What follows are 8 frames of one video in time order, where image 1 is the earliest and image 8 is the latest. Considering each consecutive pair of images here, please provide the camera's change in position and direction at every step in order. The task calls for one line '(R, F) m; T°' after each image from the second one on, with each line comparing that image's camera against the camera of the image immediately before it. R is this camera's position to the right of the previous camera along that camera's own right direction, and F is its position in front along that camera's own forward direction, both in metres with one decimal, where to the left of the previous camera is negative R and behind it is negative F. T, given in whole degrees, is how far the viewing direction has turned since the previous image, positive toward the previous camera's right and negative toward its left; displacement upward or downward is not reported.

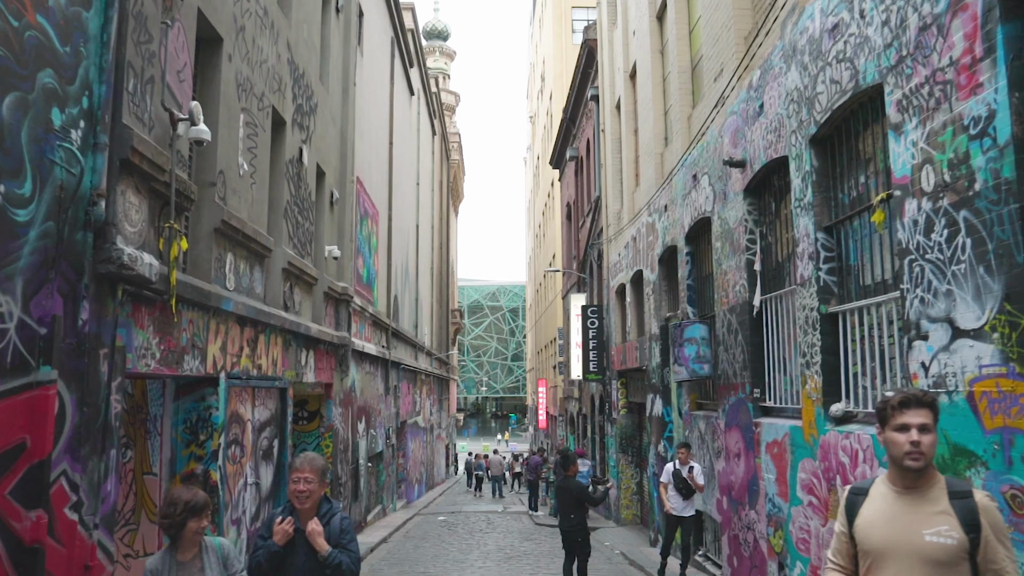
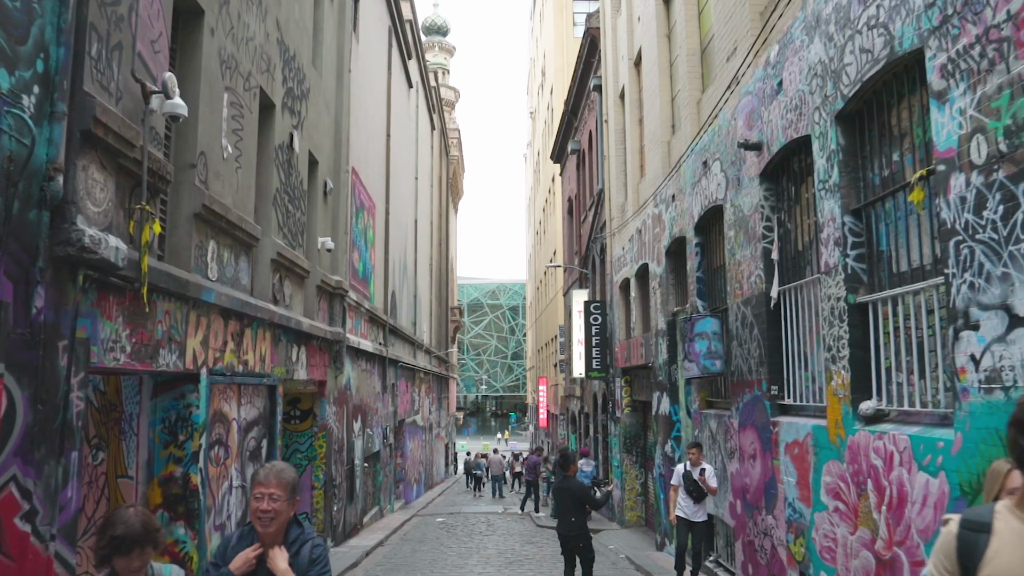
(0.0, +0.5) m; 0°
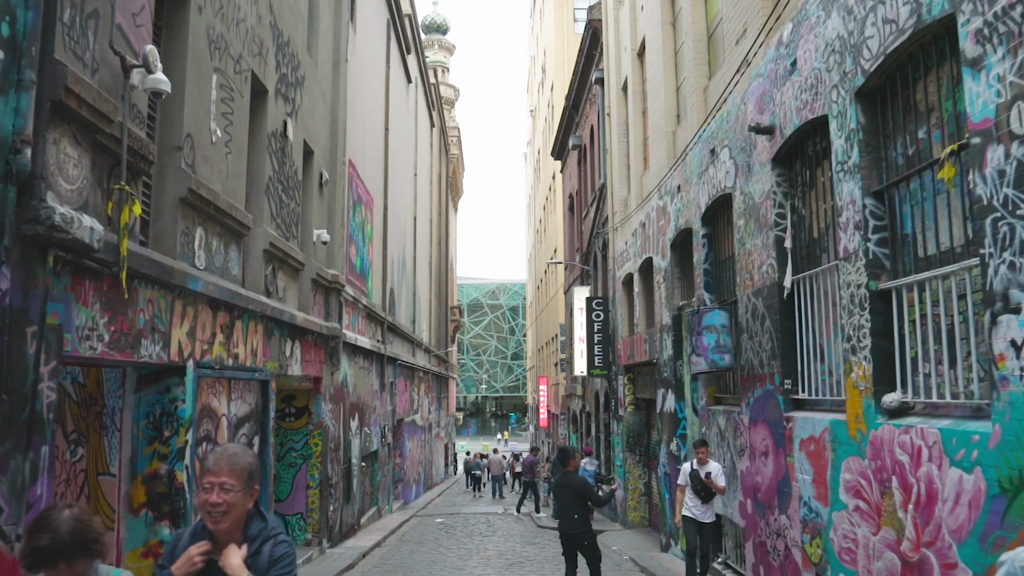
(0.0, +0.4) m; 0°
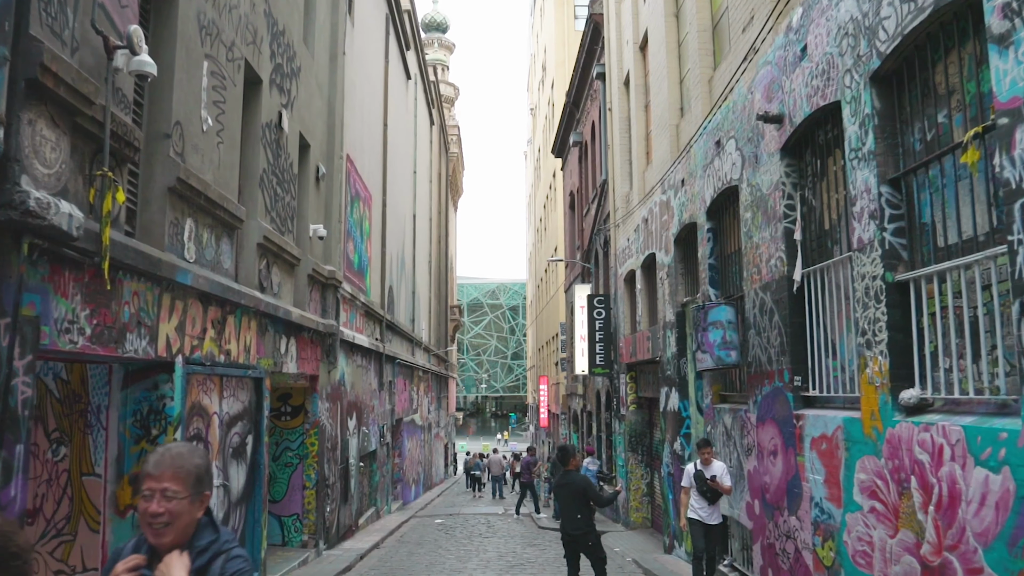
(0.0, +0.3) m; 0°
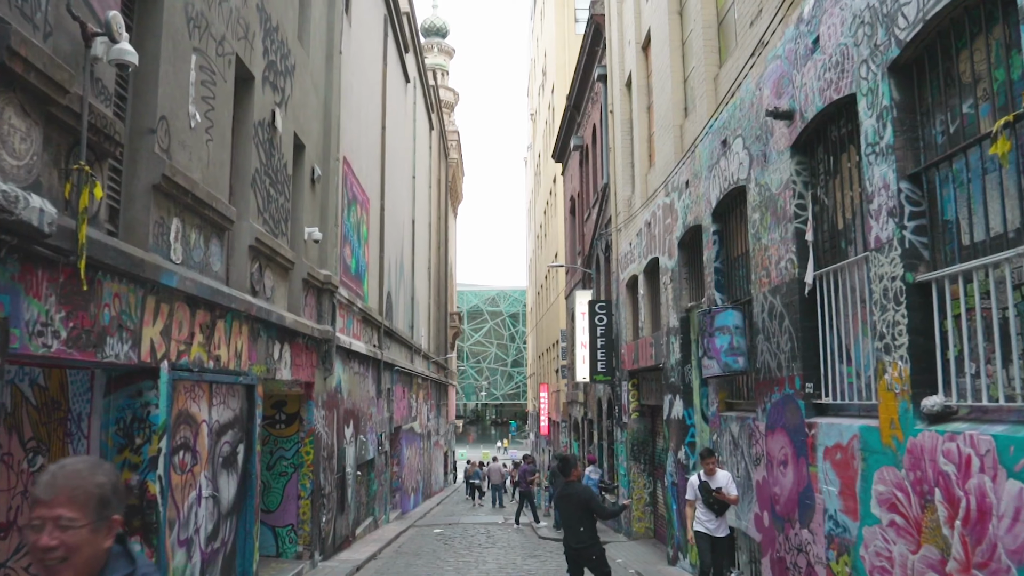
(0.0, +0.3) m; 0°
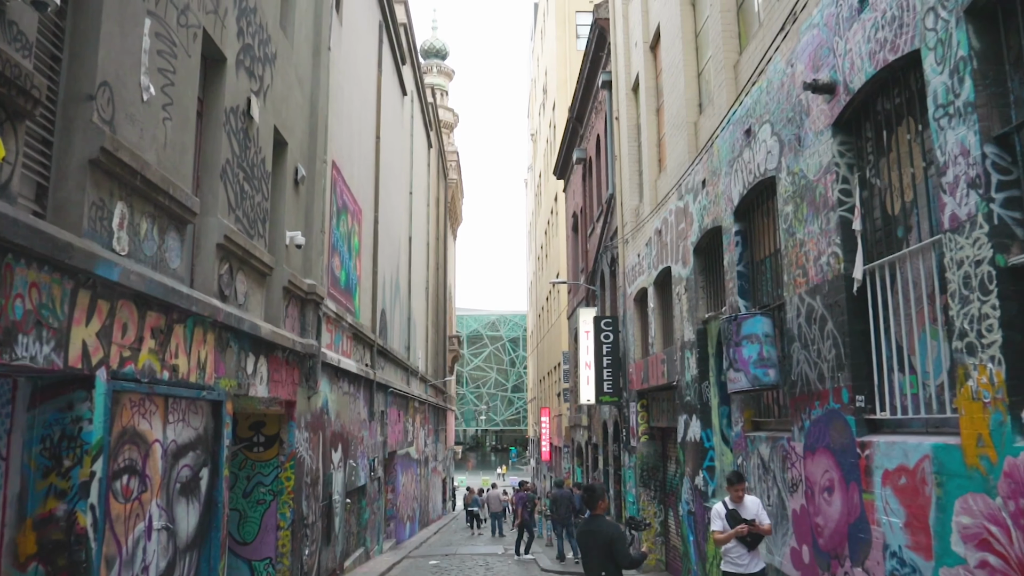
(0.0, +1.0) m; 0°
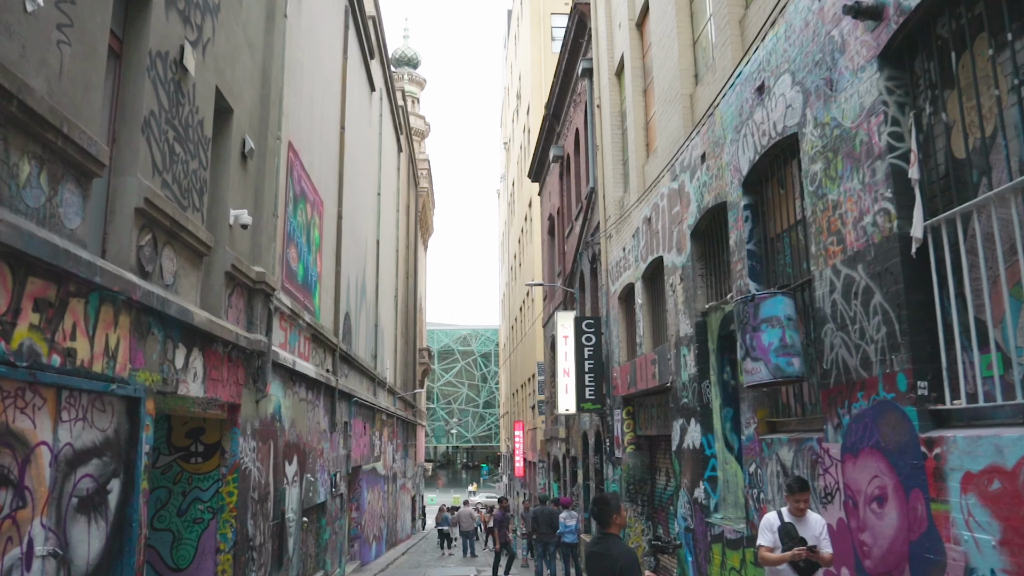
(-0.1, +1.3) m; +2°
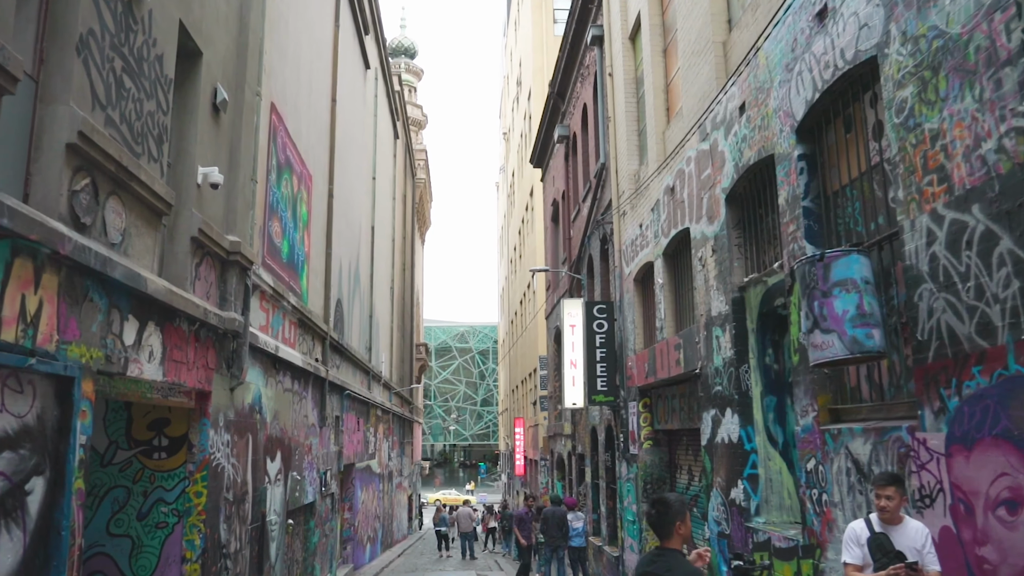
(-0.1, +1.2) m; 0°
